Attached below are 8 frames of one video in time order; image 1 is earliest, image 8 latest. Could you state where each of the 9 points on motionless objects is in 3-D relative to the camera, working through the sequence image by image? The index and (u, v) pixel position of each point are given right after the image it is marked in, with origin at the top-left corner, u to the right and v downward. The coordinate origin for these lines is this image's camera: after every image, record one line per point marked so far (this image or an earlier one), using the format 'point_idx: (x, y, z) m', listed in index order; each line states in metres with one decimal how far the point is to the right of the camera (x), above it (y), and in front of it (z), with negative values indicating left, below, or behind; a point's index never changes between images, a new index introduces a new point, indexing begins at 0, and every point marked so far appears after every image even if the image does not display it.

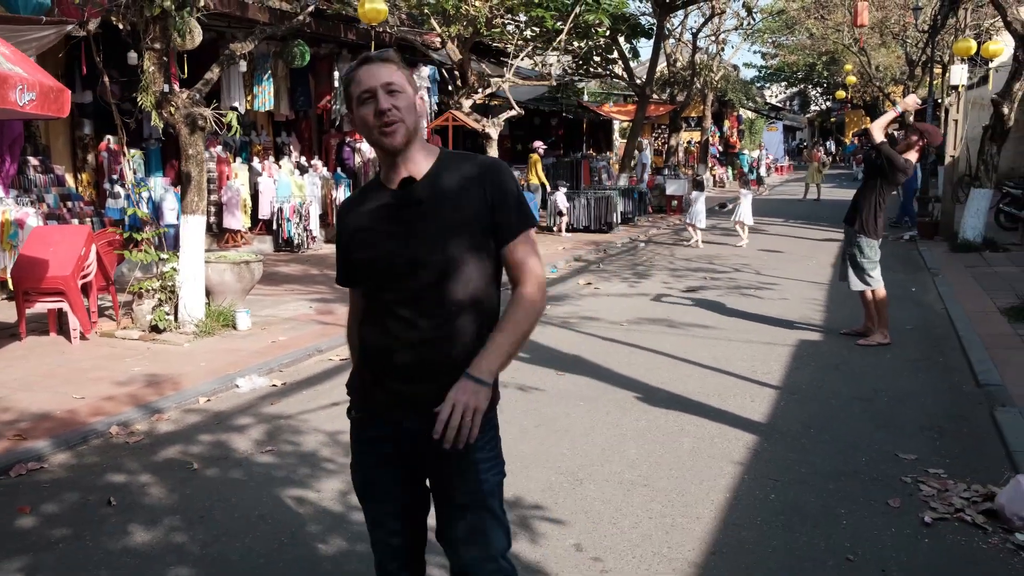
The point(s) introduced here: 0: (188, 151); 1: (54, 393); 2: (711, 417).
0: (-2.8, +1.2, +8.4) m
1: (-3.1, -0.7, +6.5) m
2: (+1.3, -0.8, +6.2) m
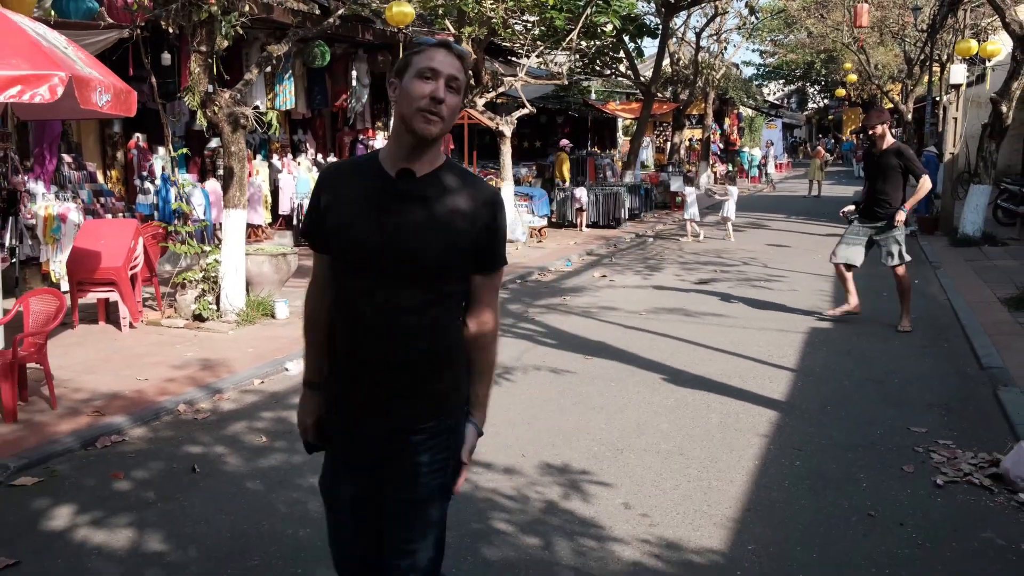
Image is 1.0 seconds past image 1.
0: (-2.6, +1.3, +8.8) m
1: (-2.9, -0.6, +7.0) m
2: (+1.6, -0.7, +6.7) m
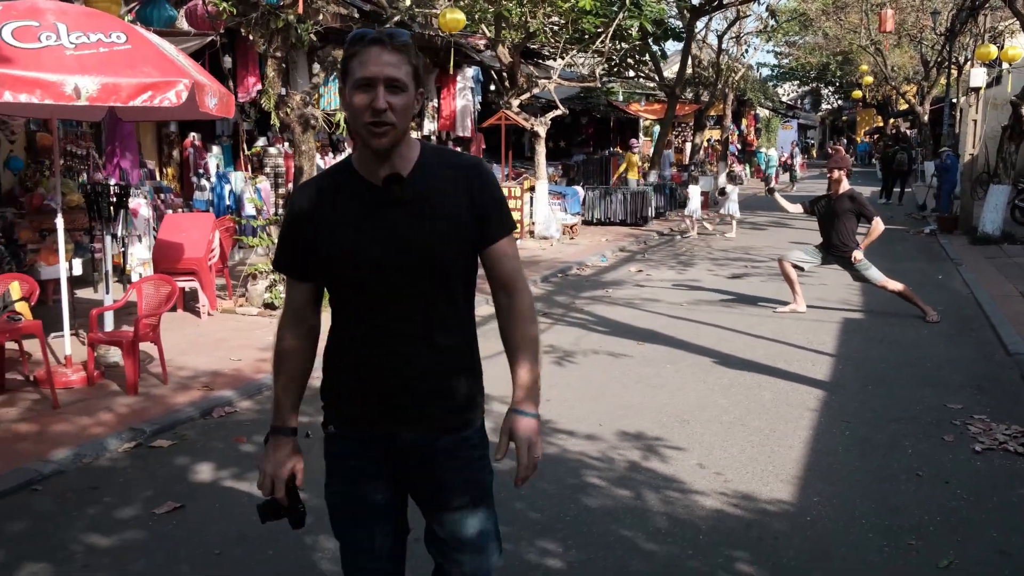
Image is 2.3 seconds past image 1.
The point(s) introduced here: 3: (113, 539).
0: (-2.1, +1.4, +9.4) m
1: (-2.4, -0.5, +7.6) m
2: (+2.0, -0.7, +7.2) m
3: (-1.8, -1.1, +4.2) m
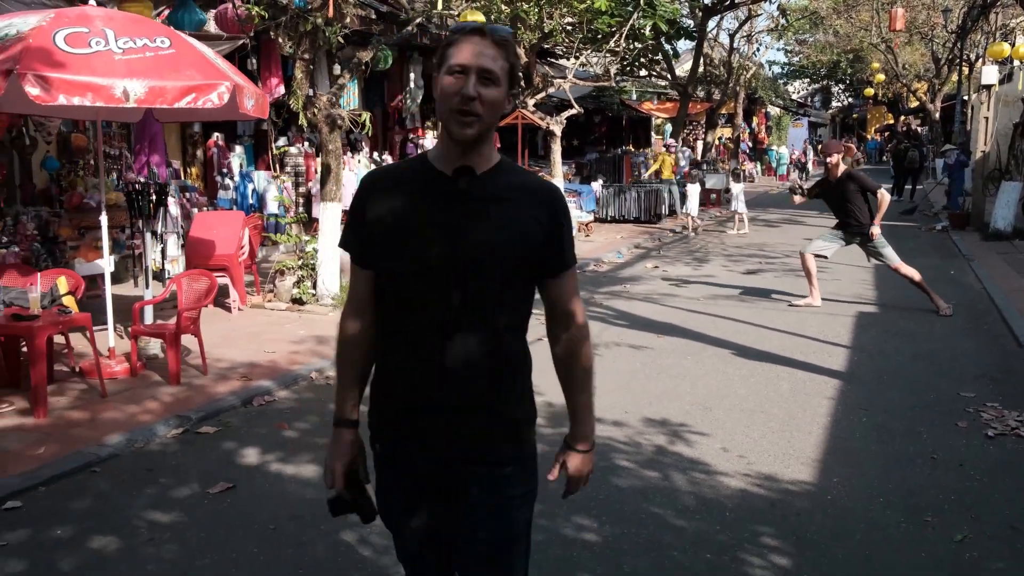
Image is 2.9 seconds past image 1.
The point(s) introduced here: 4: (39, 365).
0: (-1.9, +1.4, +9.7) m
1: (-2.2, -0.5, +7.8) m
2: (+2.2, -0.6, +7.5) m
3: (-1.6, -1.1, +4.5) m
4: (-2.9, -0.5, +5.9) m
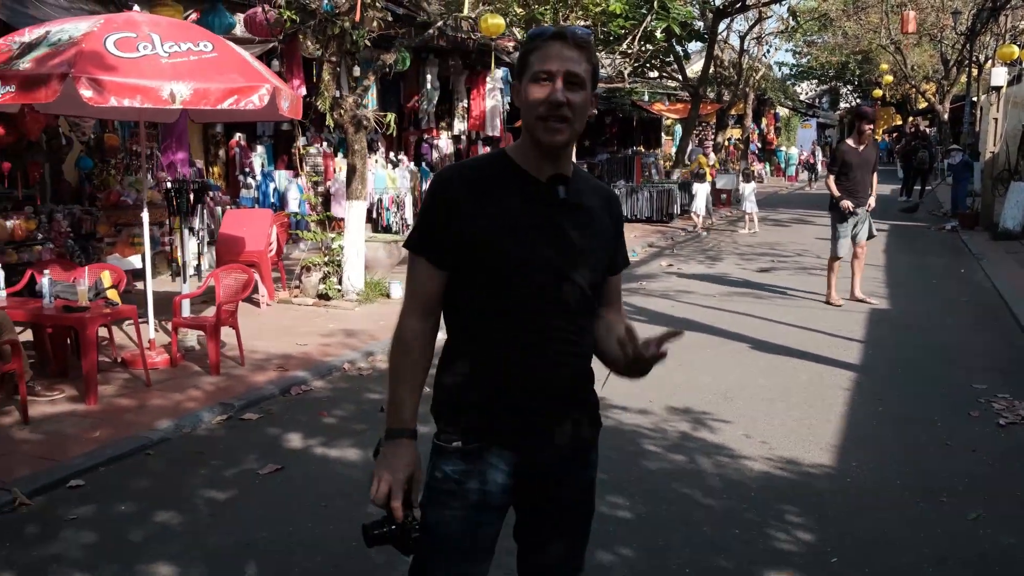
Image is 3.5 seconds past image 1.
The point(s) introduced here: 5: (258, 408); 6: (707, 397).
0: (-1.6, +1.5, +9.9) m
1: (-1.9, -0.5, +8.1) m
2: (+2.4, -0.6, +7.7) m
3: (-1.4, -1.0, +4.8) m
4: (-2.7, -0.4, +6.2) m
5: (-1.7, -0.8, +6.3) m
6: (+1.3, -0.7, +6.5) m
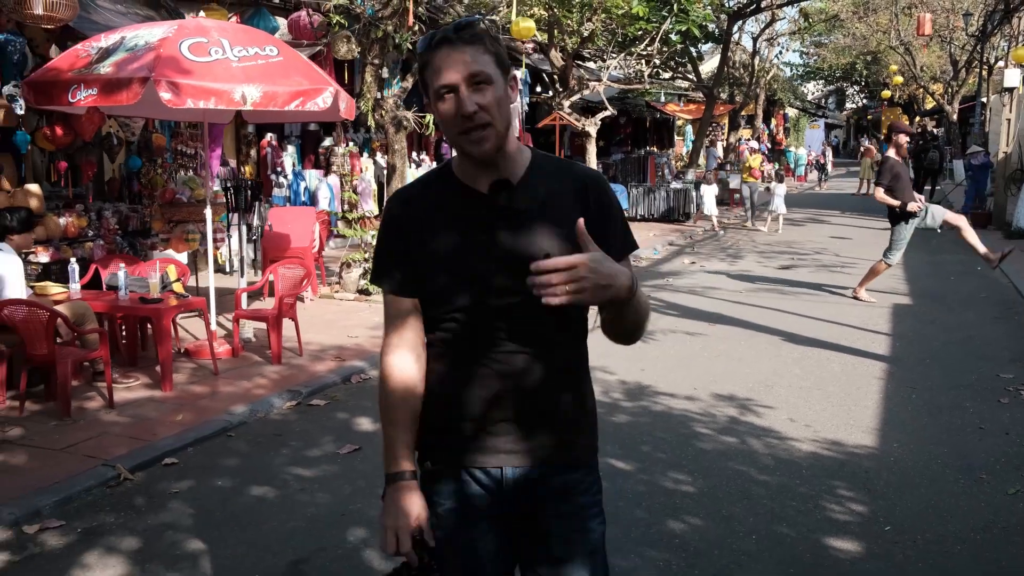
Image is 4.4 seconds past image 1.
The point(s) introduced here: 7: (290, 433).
0: (-1.3, +1.5, +10.3) m
1: (-1.6, -0.4, +8.5) m
2: (+2.8, -0.5, +8.0) m
3: (-1.1, -1.0, +5.1) m
4: (-2.4, -0.4, +6.5) m
5: (-1.3, -0.7, +6.7) m
6: (+1.7, -0.7, +6.8) m
7: (-1.4, -0.9, +5.8) m
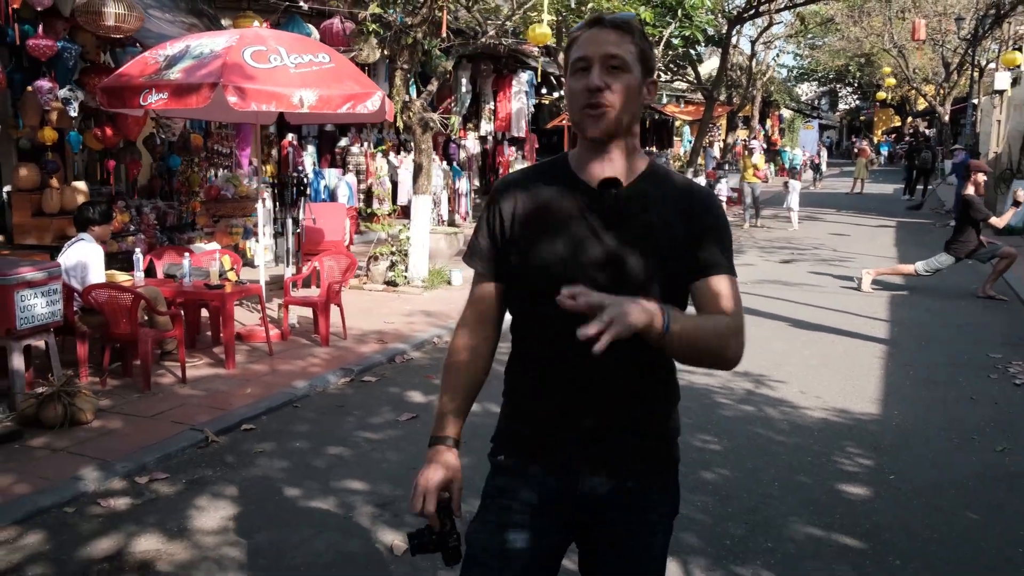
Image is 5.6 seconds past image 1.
0: (-1.0, +1.6, +10.9) m
1: (-1.3, -0.3, +9.1) m
2: (+3.1, -0.4, +8.7) m
3: (-0.8, -0.9, +5.7) m
4: (-2.1, -0.3, +7.1) m
5: (-1.1, -0.6, +7.3) m
6: (+1.9, -0.6, +7.5) m
7: (-1.1, -0.8, +6.4) m
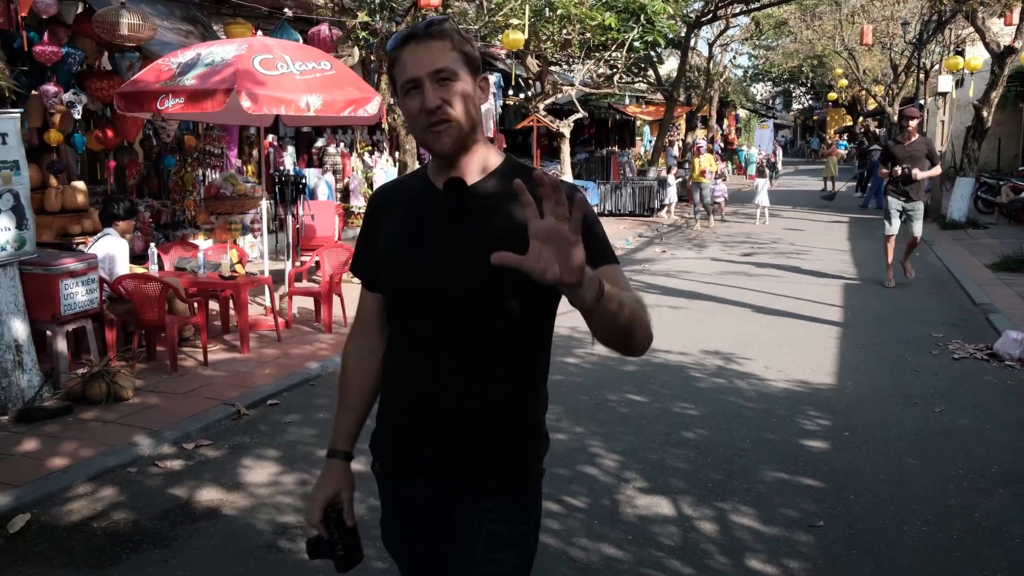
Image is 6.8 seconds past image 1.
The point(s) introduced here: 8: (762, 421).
0: (-1.3, +1.7, +11.5) m
1: (-1.5, -0.2, +9.7) m
2: (+2.9, -0.3, +9.5) m
3: (-0.8, -0.8, +6.4) m
4: (-2.2, -0.2, +7.7) m
5: (-1.1, -0.6, +7.9) m
6: (+1.9, -0.5, +8.2) m
7: (-1.1, -0.7, +7.0) m
8: (+1.6, -0.8, +6.0) m
